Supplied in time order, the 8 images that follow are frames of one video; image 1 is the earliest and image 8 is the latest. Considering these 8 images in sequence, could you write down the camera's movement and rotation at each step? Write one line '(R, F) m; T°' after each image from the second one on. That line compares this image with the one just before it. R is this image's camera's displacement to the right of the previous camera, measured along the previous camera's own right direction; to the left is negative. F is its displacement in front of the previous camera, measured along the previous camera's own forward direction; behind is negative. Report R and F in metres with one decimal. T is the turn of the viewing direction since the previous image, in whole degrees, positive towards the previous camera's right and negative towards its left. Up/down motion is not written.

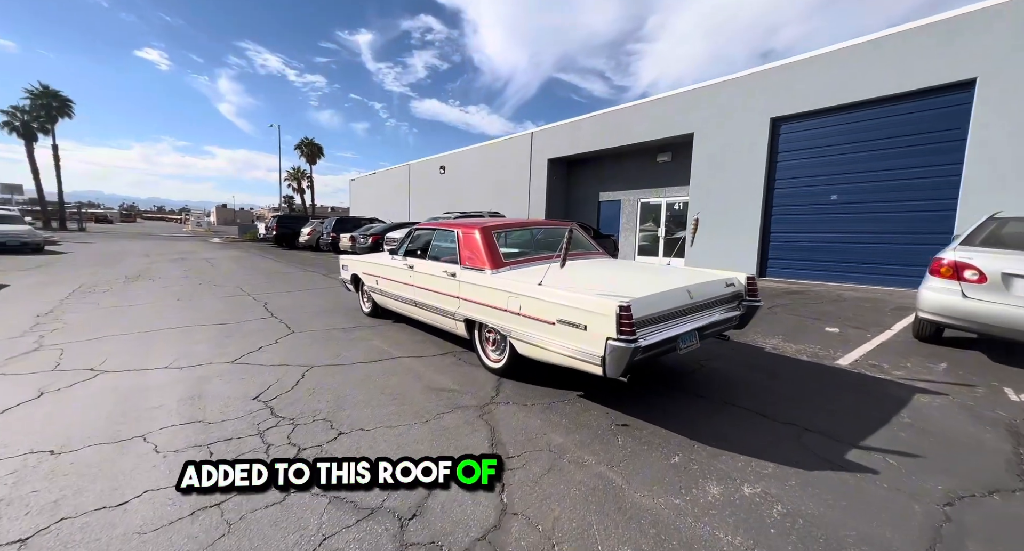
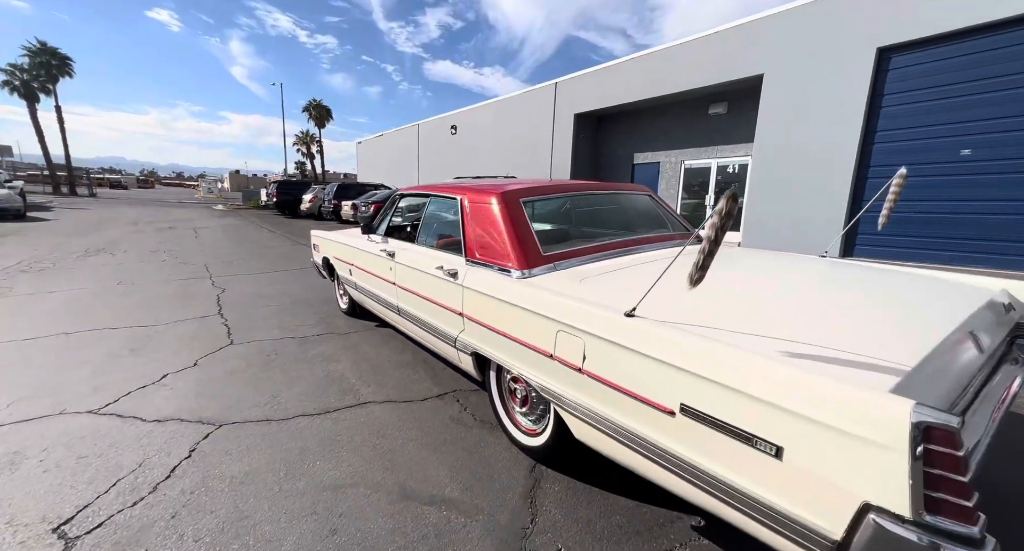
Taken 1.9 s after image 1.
(-0.2, +2.1) m; -2°
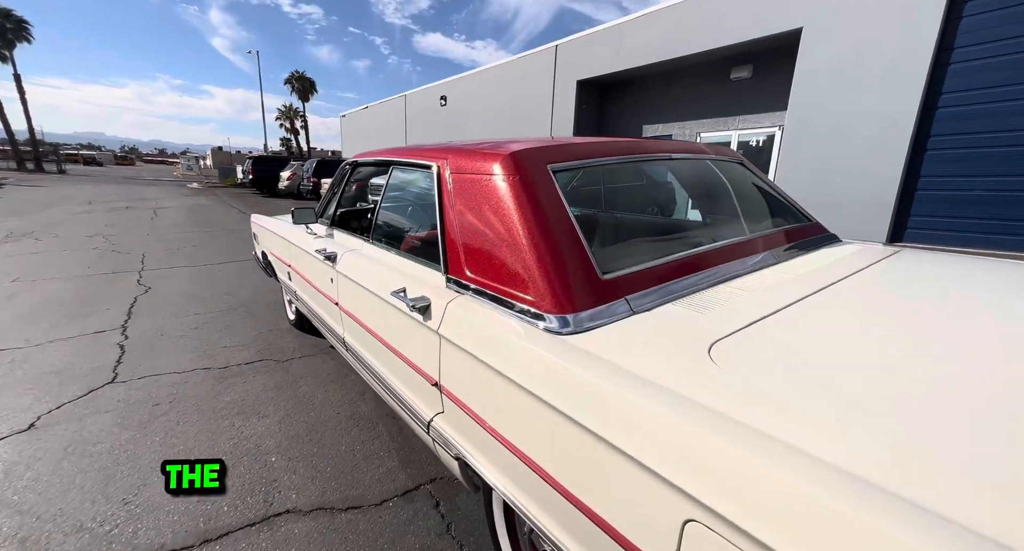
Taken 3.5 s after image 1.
(-0.1, +1.4) m; +1°
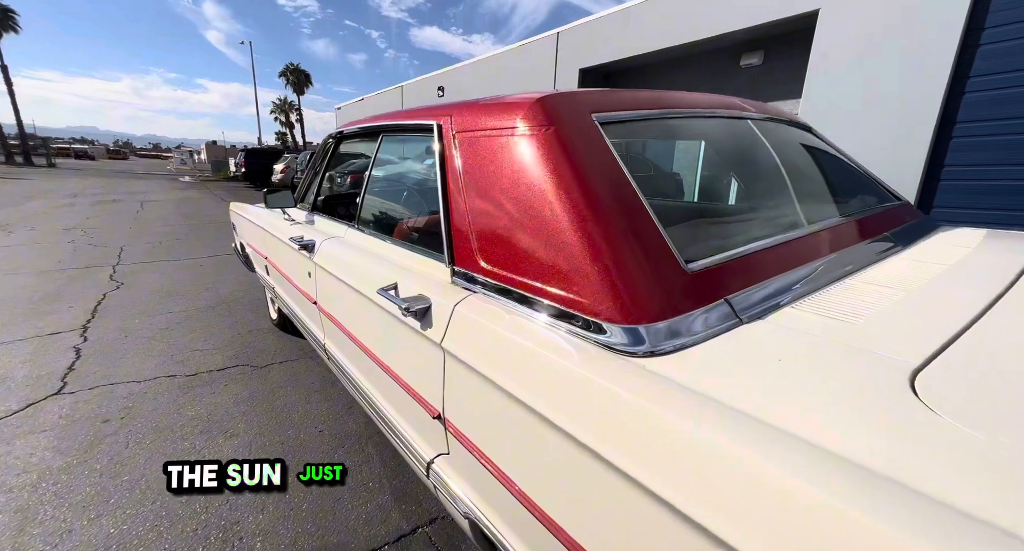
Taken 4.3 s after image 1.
(-0.1, +0.4) m; 0°
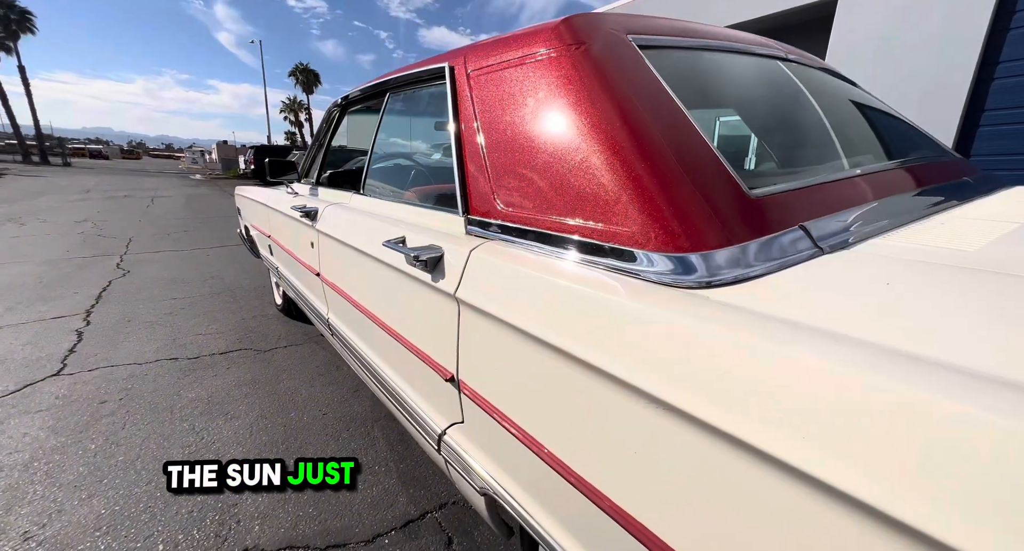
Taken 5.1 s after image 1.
(0.0, +0.1) m; -1°
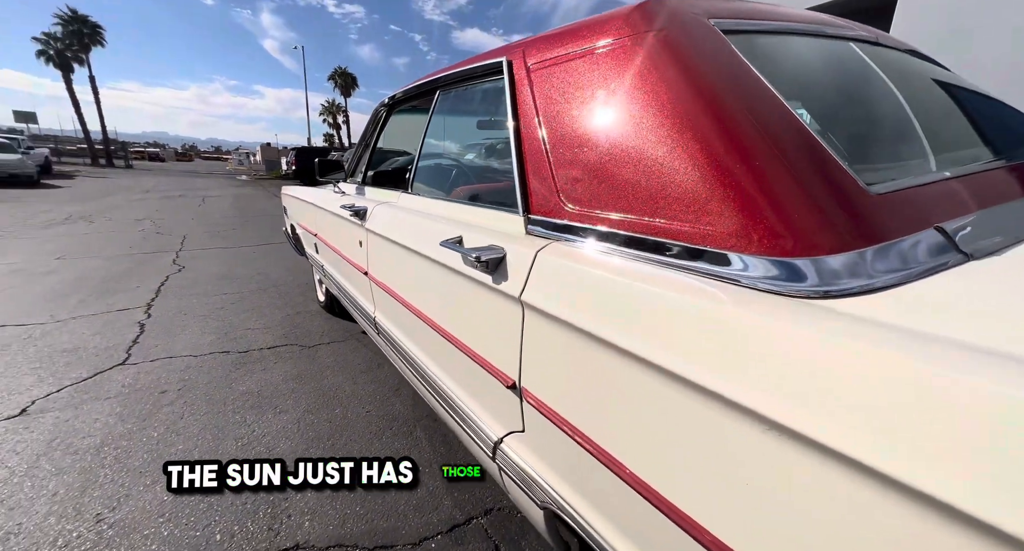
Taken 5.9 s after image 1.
(-0.1, 0.0) m; -4°
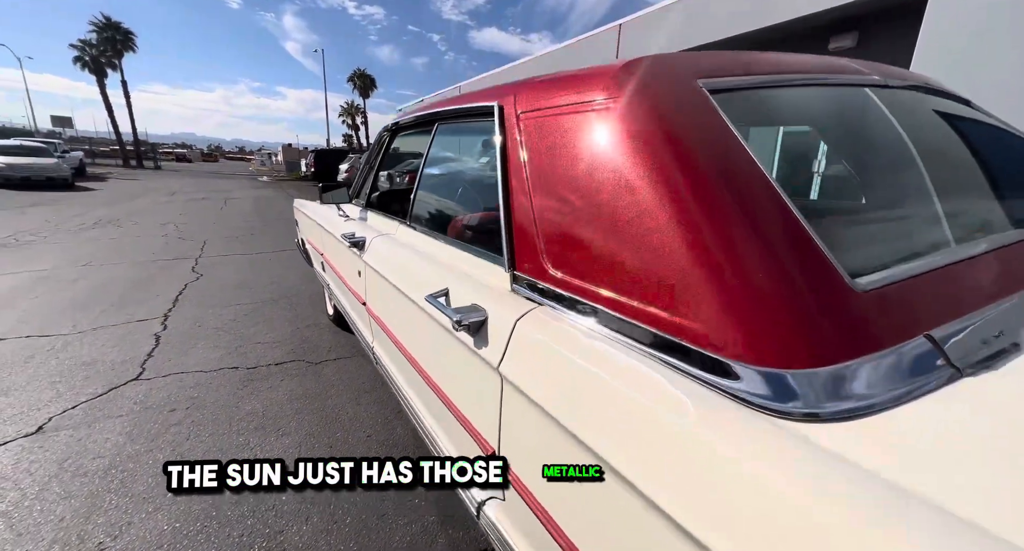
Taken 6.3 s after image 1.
(+0.1, 0.0) m; -2°
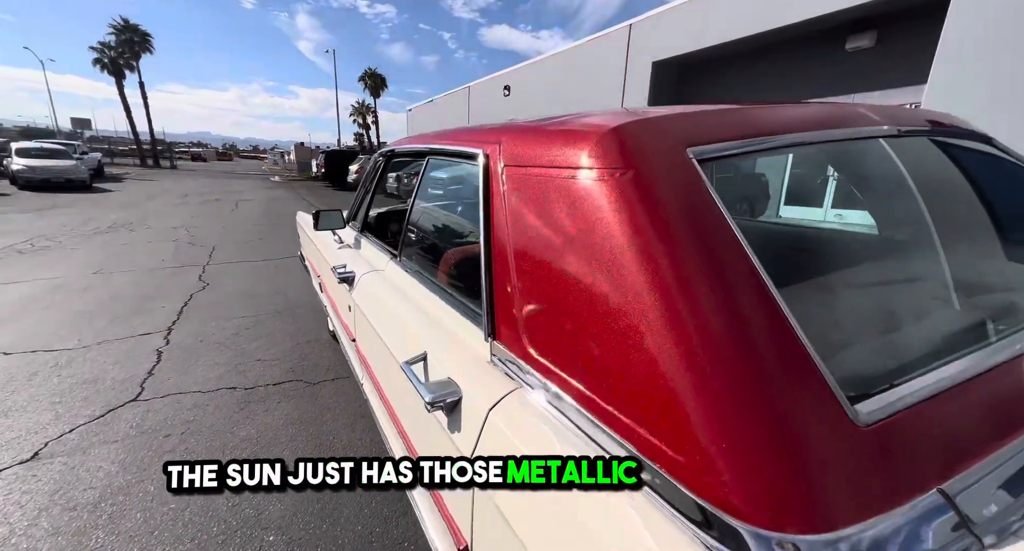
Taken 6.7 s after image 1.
(+0.1, +0.1) m; -1°
